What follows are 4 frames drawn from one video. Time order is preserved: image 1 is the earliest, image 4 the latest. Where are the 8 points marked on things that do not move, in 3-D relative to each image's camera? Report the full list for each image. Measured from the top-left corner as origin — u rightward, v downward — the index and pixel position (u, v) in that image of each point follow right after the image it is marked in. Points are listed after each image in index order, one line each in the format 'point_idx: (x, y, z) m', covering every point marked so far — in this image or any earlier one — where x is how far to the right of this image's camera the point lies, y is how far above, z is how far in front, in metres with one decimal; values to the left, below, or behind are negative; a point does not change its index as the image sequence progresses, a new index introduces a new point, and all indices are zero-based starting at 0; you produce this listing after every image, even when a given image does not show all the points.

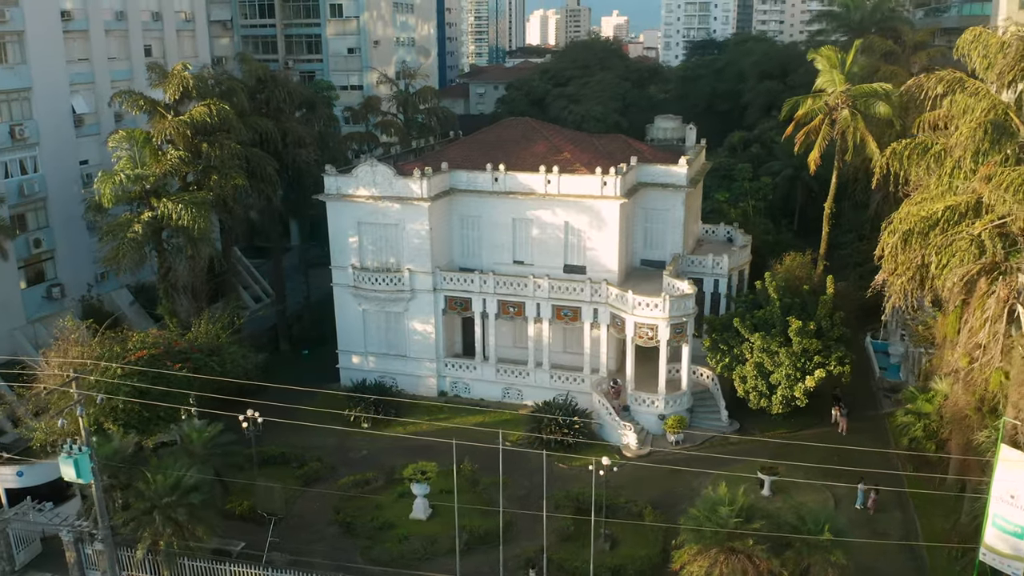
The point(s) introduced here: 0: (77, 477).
0: (-9.0, -3.9, +17.6) m
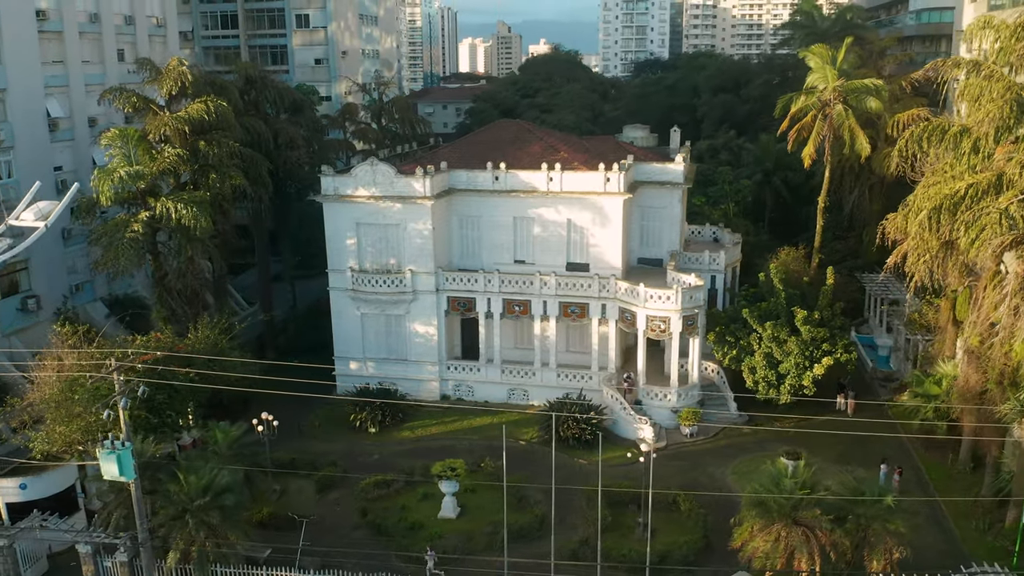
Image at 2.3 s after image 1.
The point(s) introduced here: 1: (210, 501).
0: (-7.6, -3.6, +16.5) m
1: (-6.8, -4.9, +19.5) m
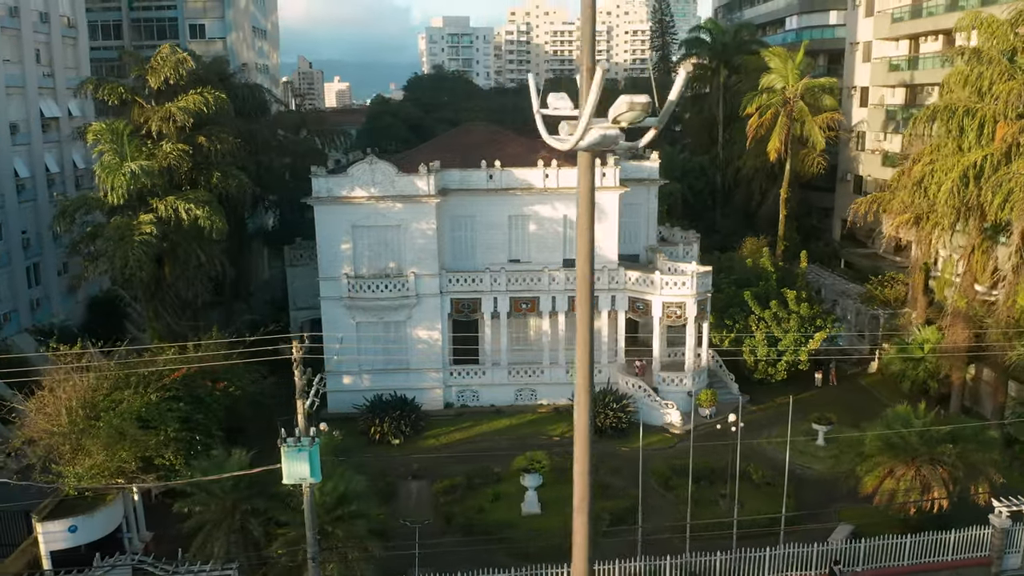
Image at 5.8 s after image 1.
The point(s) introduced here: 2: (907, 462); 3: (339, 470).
0: (-3.5, -3.2, +14.6) m
1: (-3.4, -4.6, +17.6) m
2: (+9.1, -4.0, +19.8) m
3: (-3.7, -3.9, +18.5) m
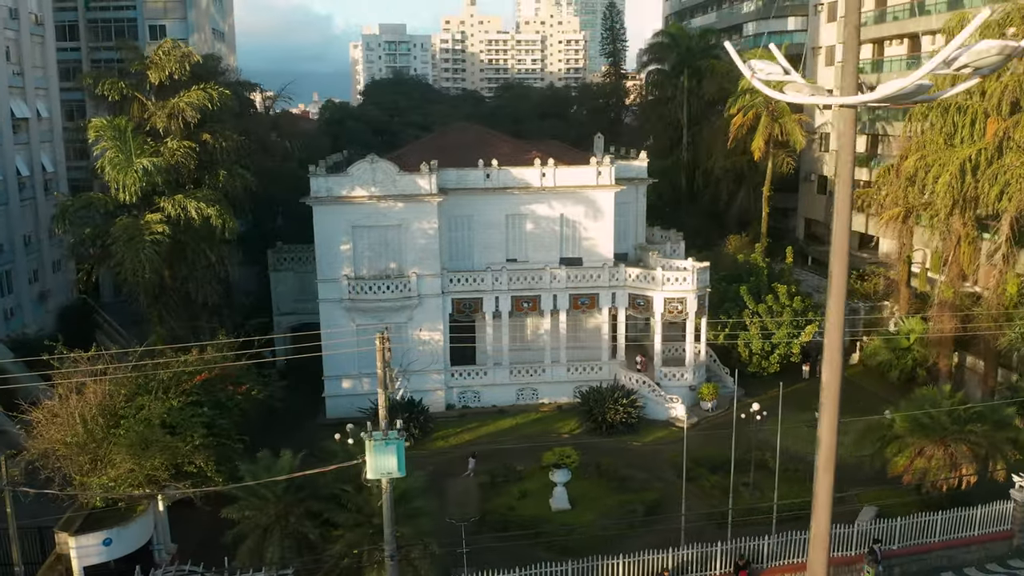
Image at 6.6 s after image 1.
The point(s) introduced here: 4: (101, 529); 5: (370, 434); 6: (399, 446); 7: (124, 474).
0: (-1.9, -3.0, +14.2) m
1: (-2.1, -4.4, +17.2) m
2: (+10.2, -3.7, +20.5) m
3: (-2.6, -3.8, +18.1) m
4: (-8.7, -5.1, +18.0) m
5: (-2.5, -2.5, +14.4) m
6: (-1.9, -2.6, +14.2) m
7: (-8.4, -4.1, +18.9) m
